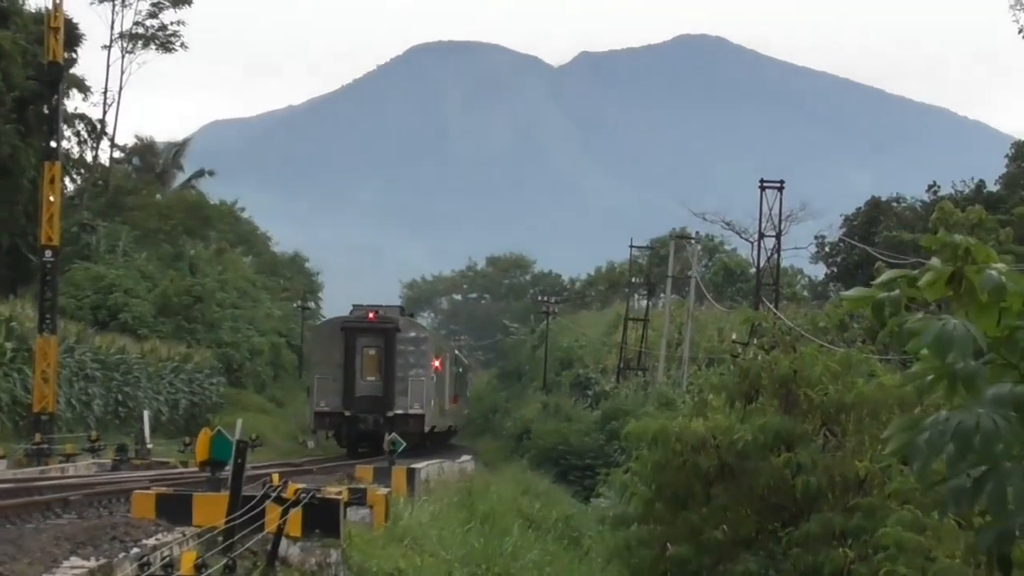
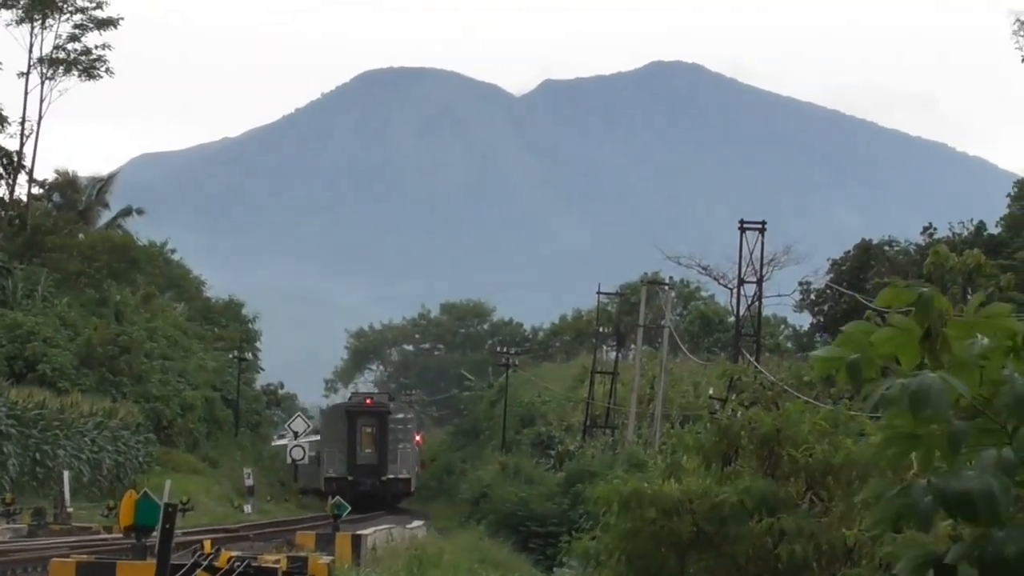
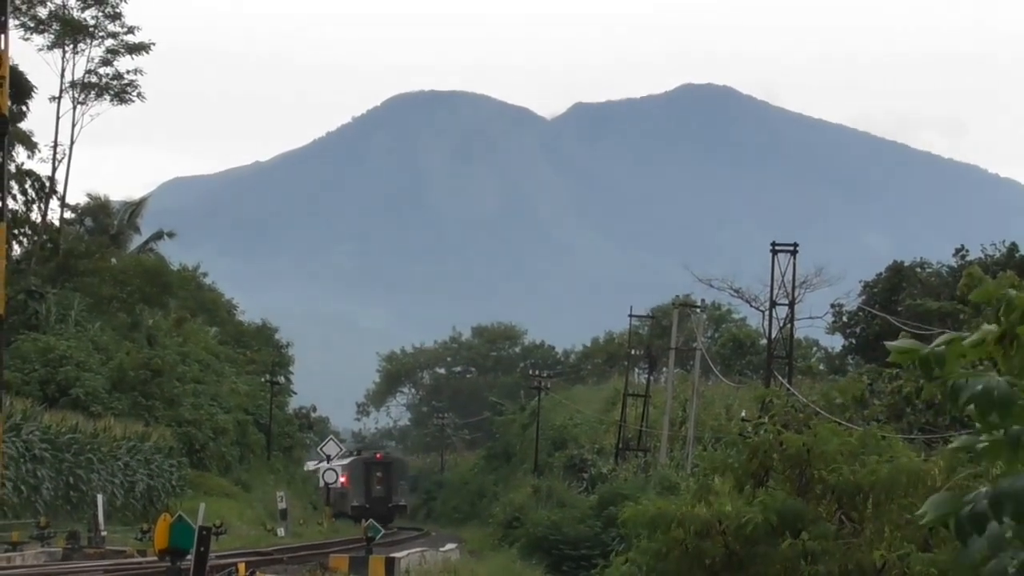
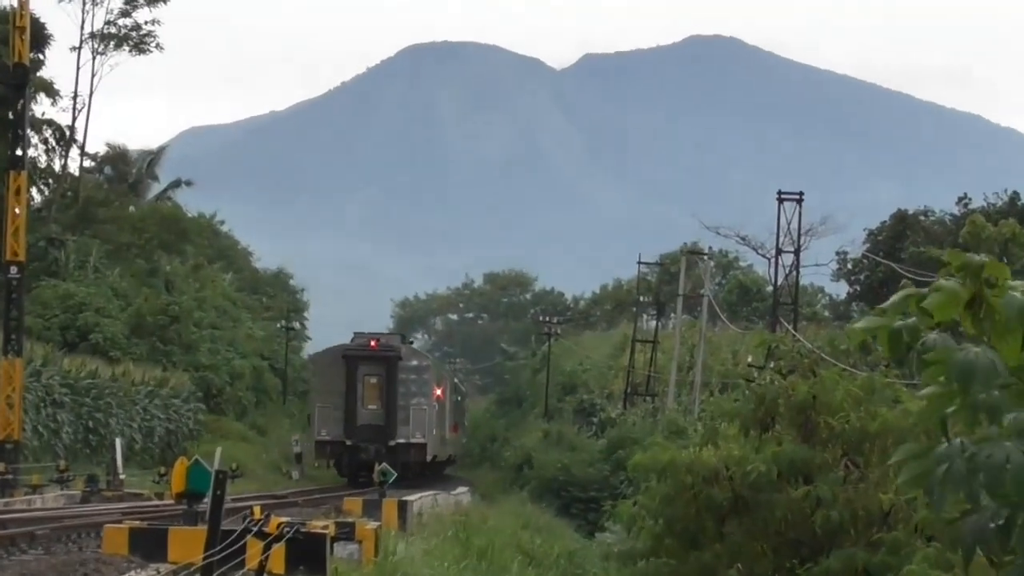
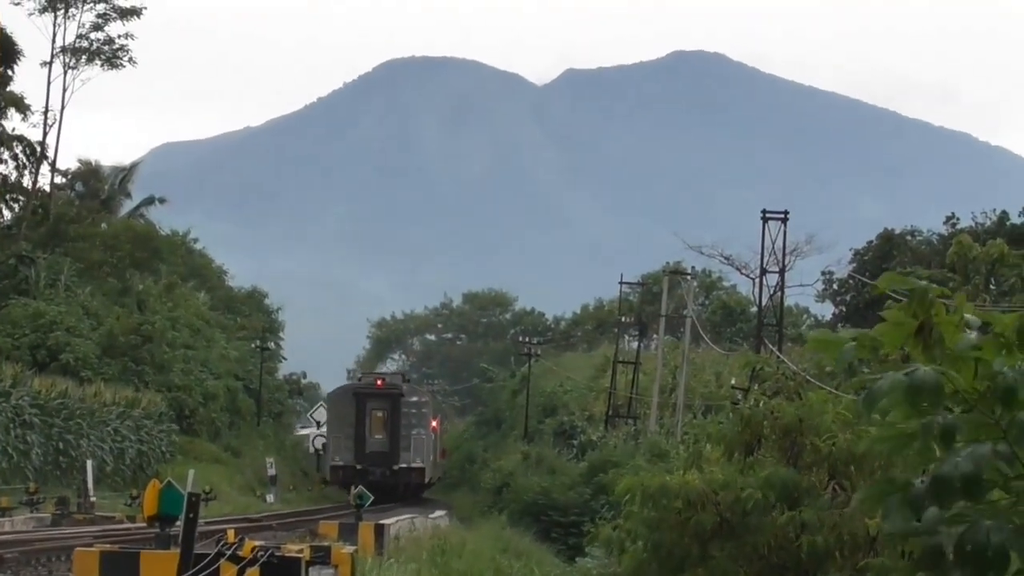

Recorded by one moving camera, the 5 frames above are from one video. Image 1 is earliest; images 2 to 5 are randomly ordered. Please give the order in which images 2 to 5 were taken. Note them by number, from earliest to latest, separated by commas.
4, 5, 2, 3
